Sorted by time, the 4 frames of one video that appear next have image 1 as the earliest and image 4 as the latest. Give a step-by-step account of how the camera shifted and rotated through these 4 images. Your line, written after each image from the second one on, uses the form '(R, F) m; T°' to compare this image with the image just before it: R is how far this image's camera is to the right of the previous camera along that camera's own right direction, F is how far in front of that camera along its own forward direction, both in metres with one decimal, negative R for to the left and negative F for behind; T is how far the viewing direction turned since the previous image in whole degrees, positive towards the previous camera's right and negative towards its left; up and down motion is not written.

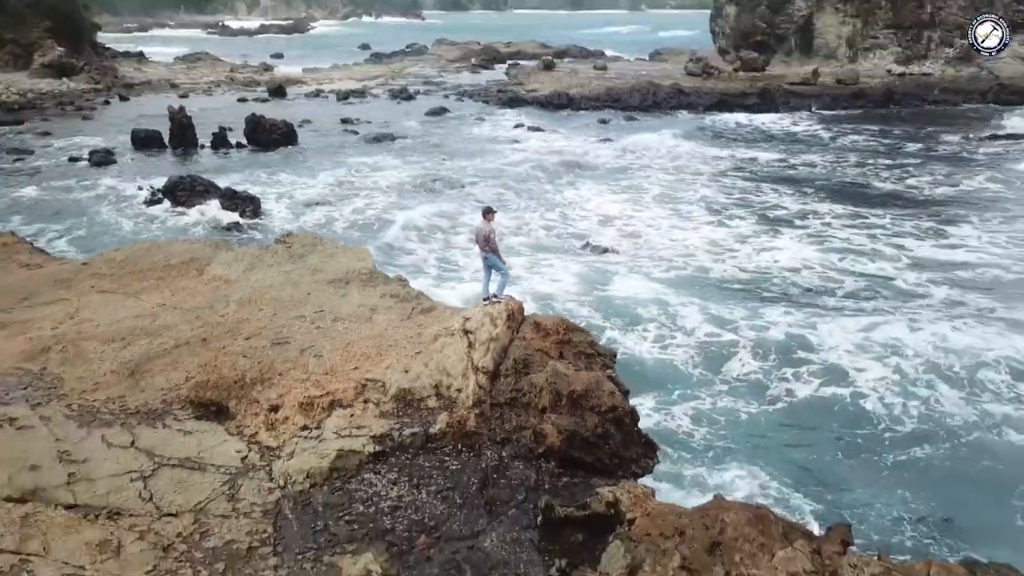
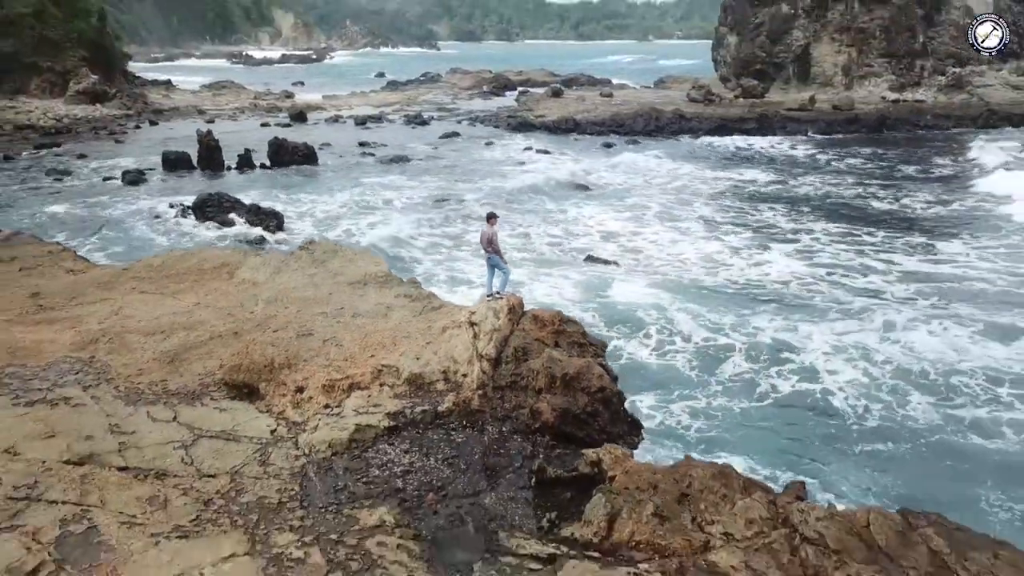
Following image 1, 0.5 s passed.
(+0.1, -0.6) m; -1°
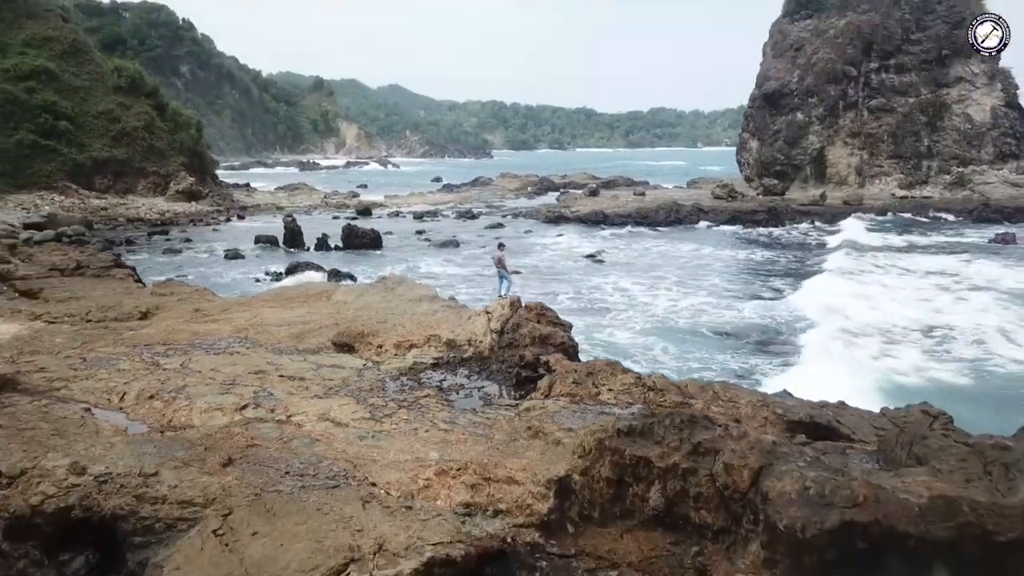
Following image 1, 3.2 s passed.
(+0.6, -3.6) m; -4°
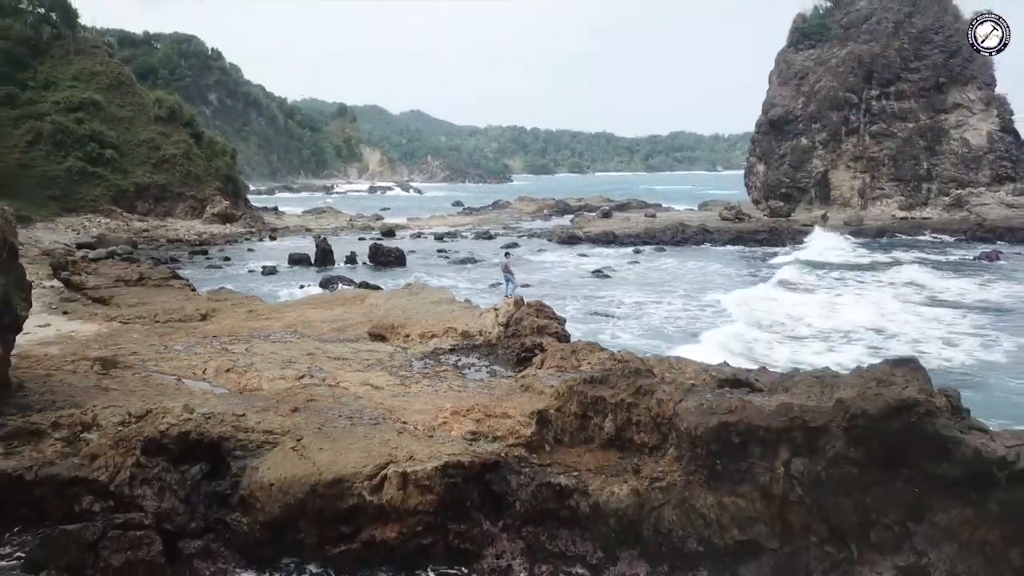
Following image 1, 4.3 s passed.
(+0.3, -2.1) m; -1°
